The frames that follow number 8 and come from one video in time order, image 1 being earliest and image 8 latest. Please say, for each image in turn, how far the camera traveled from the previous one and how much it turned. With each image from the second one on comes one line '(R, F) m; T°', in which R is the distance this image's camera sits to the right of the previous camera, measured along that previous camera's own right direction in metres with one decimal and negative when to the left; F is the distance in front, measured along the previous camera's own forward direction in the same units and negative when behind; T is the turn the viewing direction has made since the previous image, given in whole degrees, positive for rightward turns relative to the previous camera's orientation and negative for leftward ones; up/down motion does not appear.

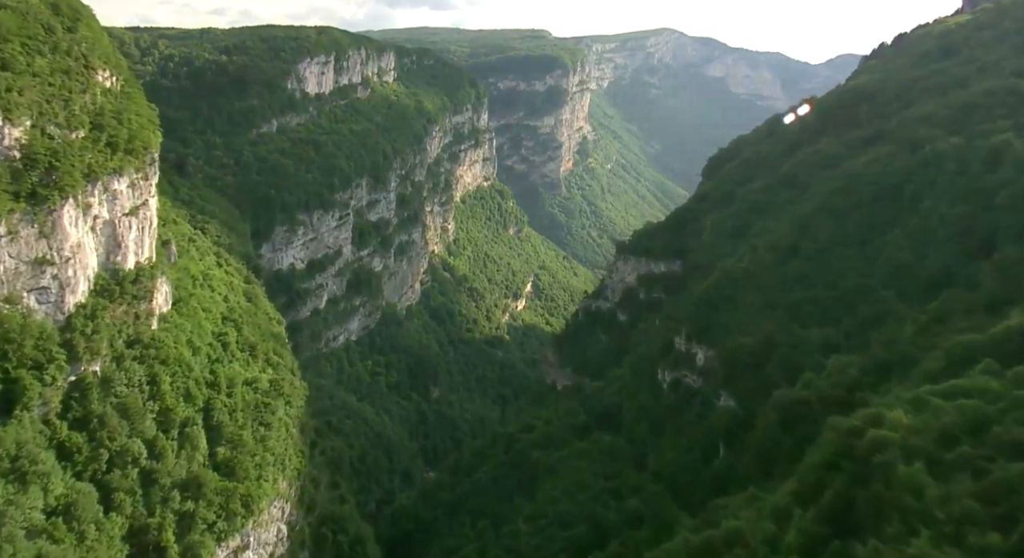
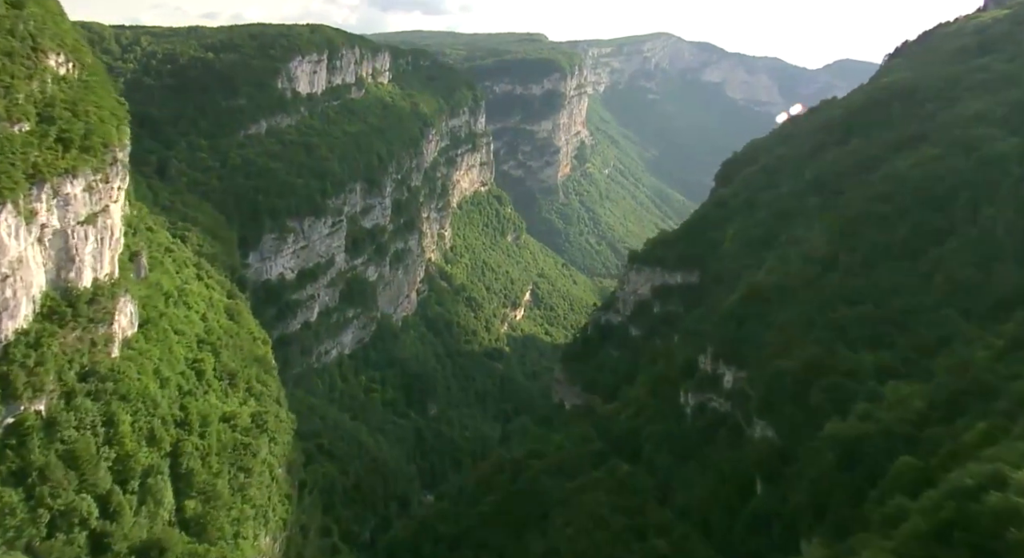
(-0.8, +3.1) m; +1°
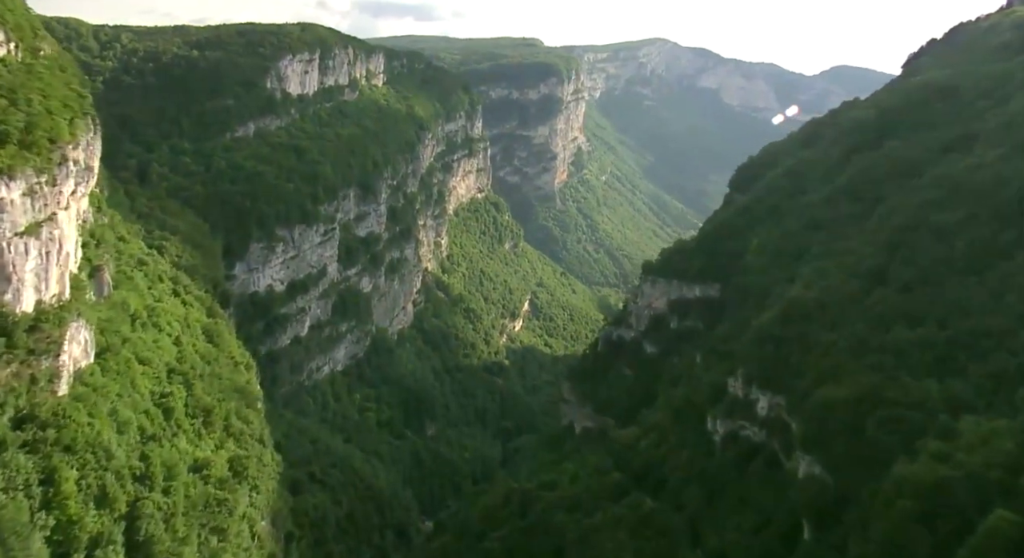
(-0.9, +3.1) m; +1°
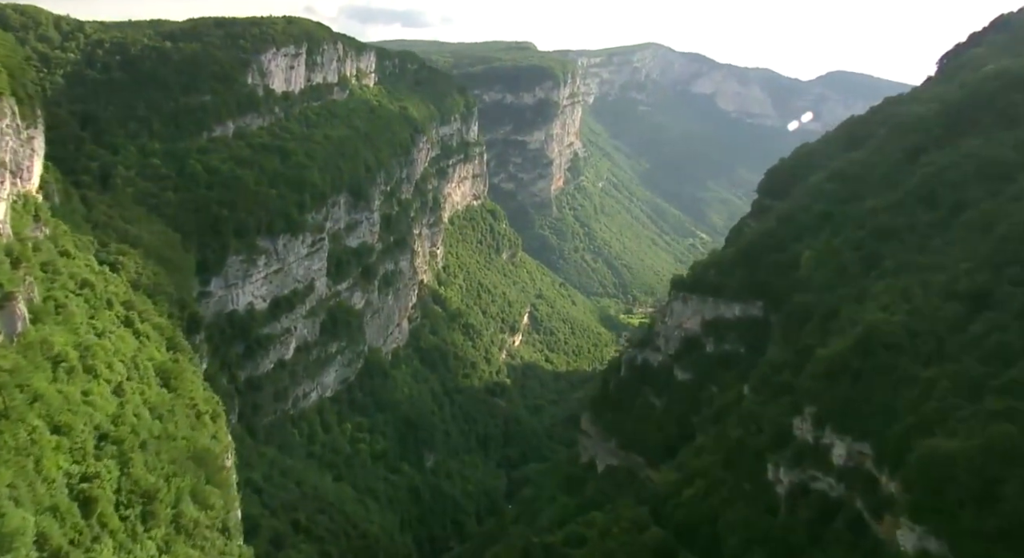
(-1.3, +4.9) m; +1°
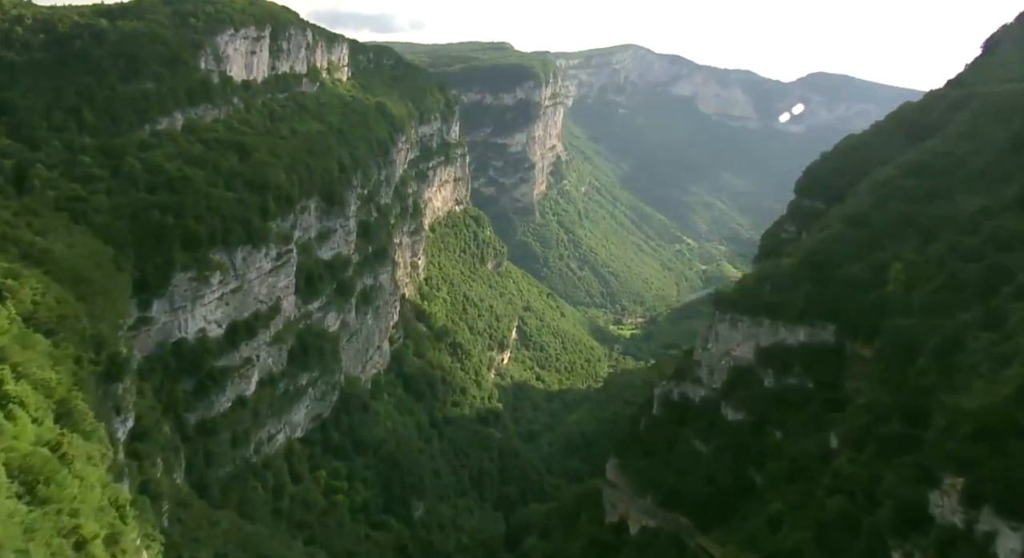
(-1.7, +6.8) m; +2°
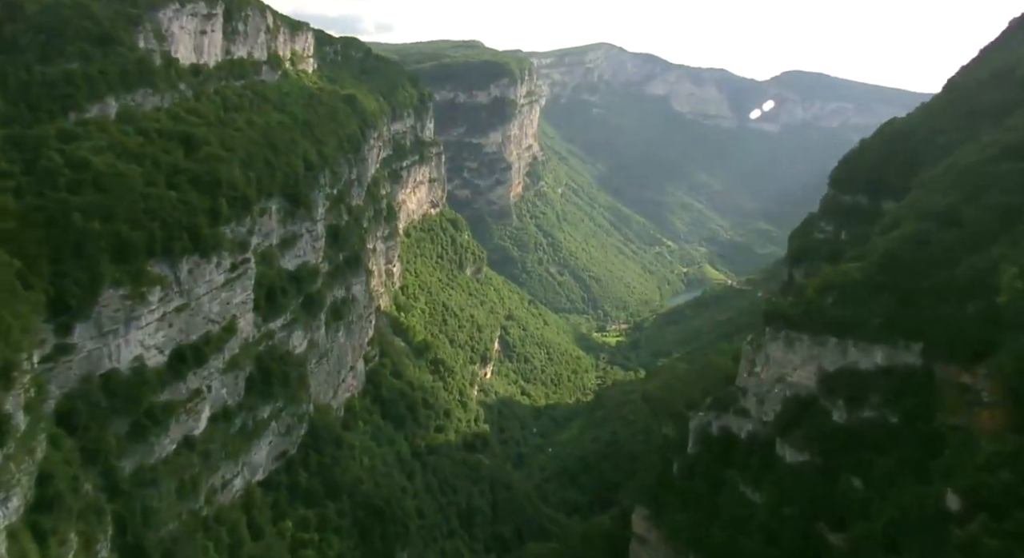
(-1.4, +5.6) m; +3°
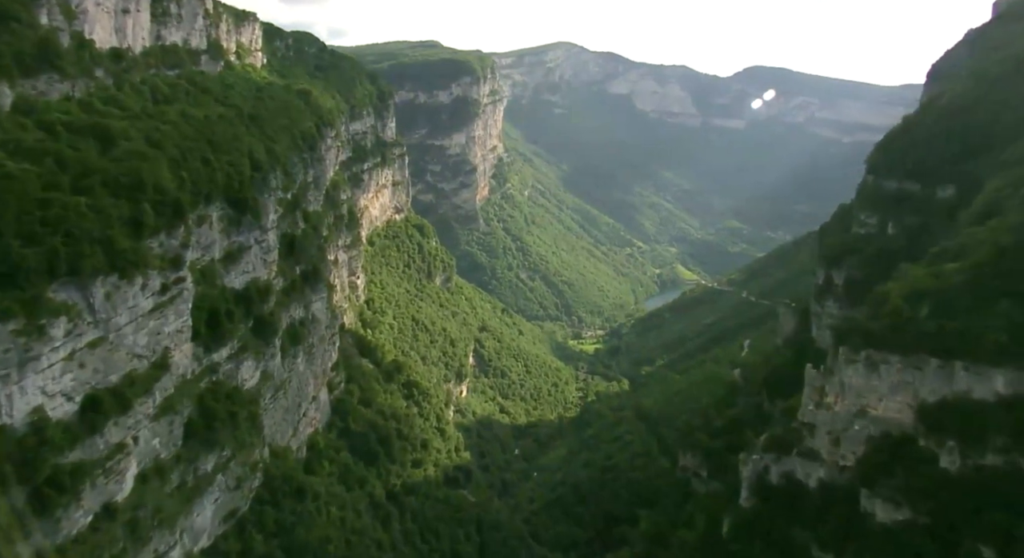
(-1.3, +5.5) m; +3°
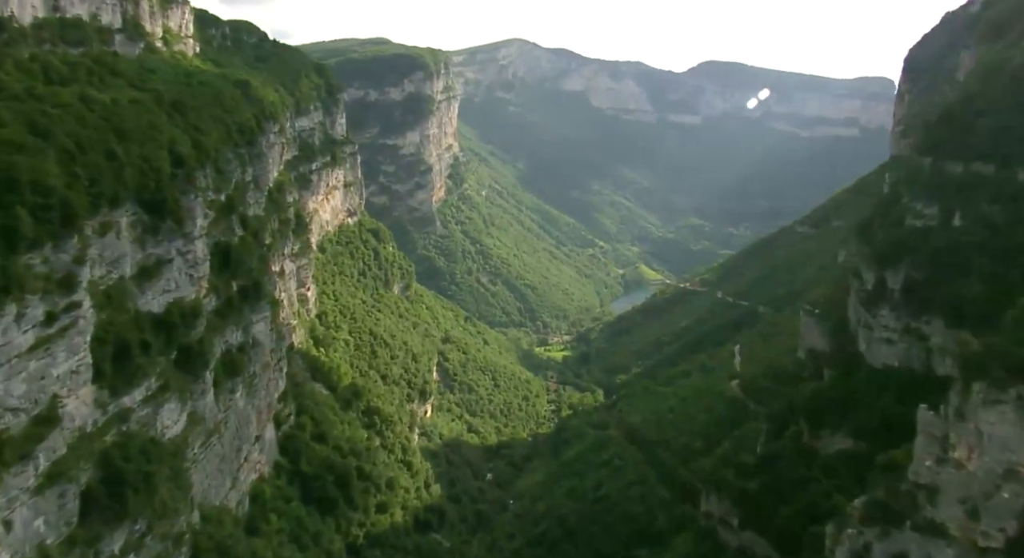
(-1.3, +5.8) m; +4°
